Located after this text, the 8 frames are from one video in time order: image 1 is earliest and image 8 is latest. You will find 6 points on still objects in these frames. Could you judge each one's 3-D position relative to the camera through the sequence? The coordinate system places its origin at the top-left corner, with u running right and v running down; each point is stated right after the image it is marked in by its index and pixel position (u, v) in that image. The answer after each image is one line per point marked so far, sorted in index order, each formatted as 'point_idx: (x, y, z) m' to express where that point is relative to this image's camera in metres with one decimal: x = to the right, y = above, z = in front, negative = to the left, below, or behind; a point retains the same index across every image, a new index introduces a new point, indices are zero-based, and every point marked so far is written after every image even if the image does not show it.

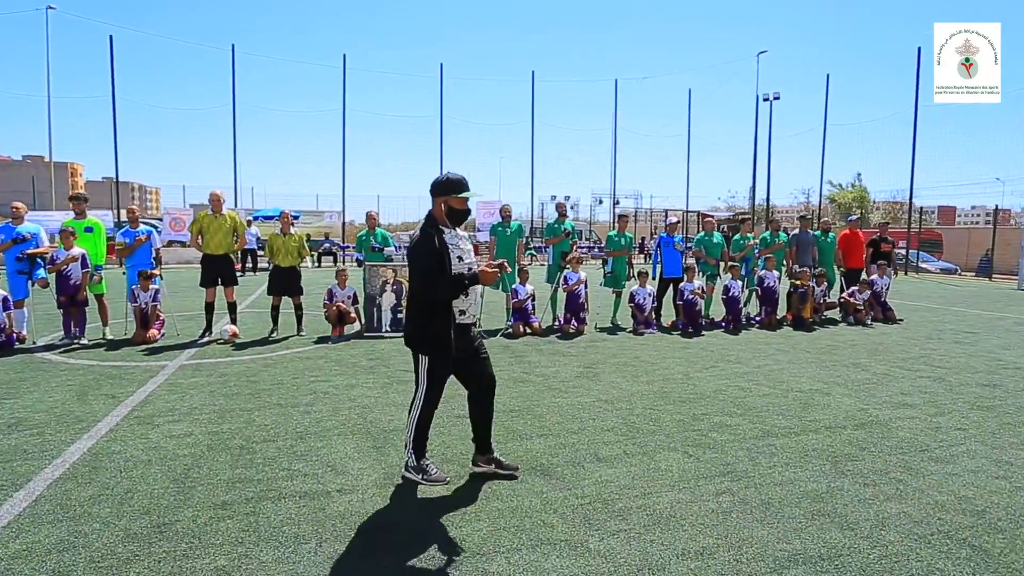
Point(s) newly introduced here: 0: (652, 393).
0: (+1.3, -1.0, +5.6) m
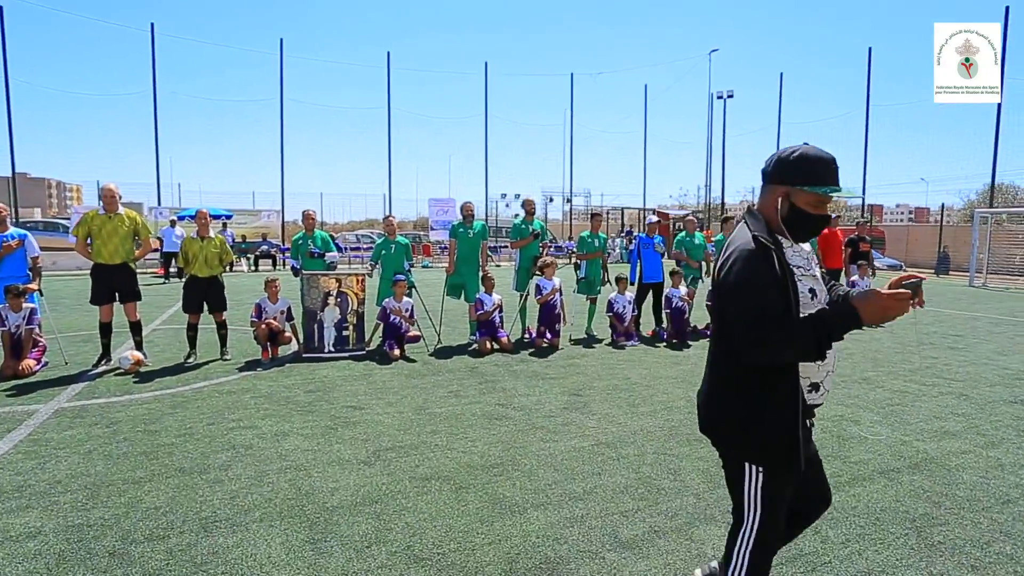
0: (+1.1, -1.1, +4.6) m
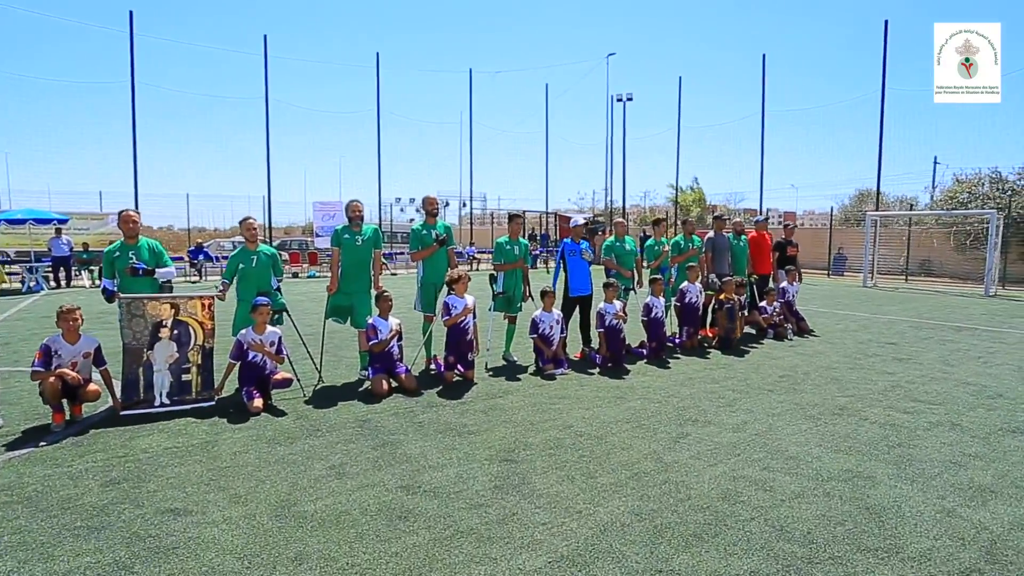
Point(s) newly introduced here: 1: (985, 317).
0: (+0.7, -1.2, +3.3) m
1: (+8.9, -0.6, +11.3) m
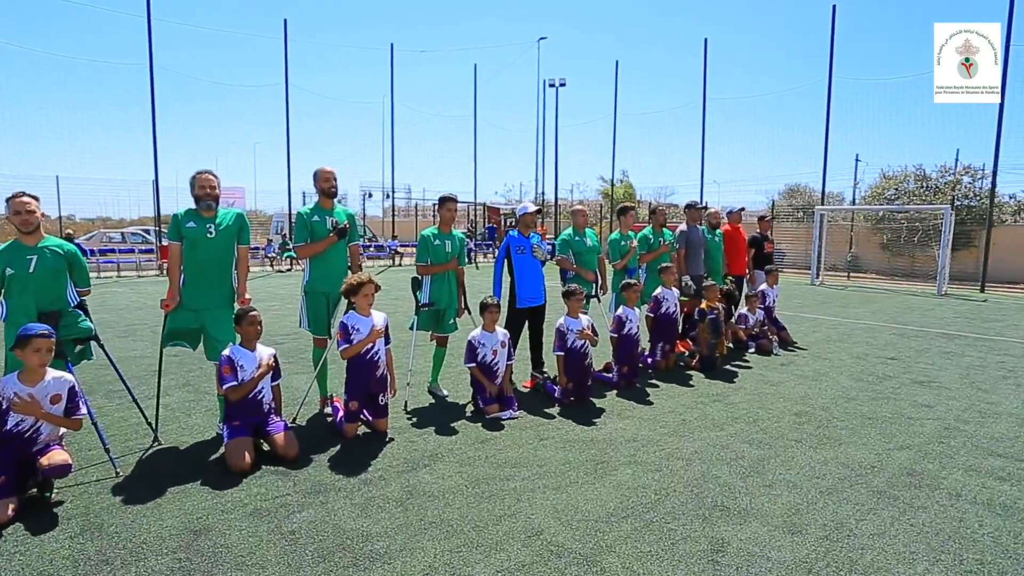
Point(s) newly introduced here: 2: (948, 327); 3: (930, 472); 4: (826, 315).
0: (+0.5, -1.4, +1.5) m
1: (+7.7, -0.6, +10.5) m
2: (+7.3, -0.7, +10.0) m
3: (+2.7, -1.2, +3.8) m
4: (+5.8, -0.5, +11.1) m
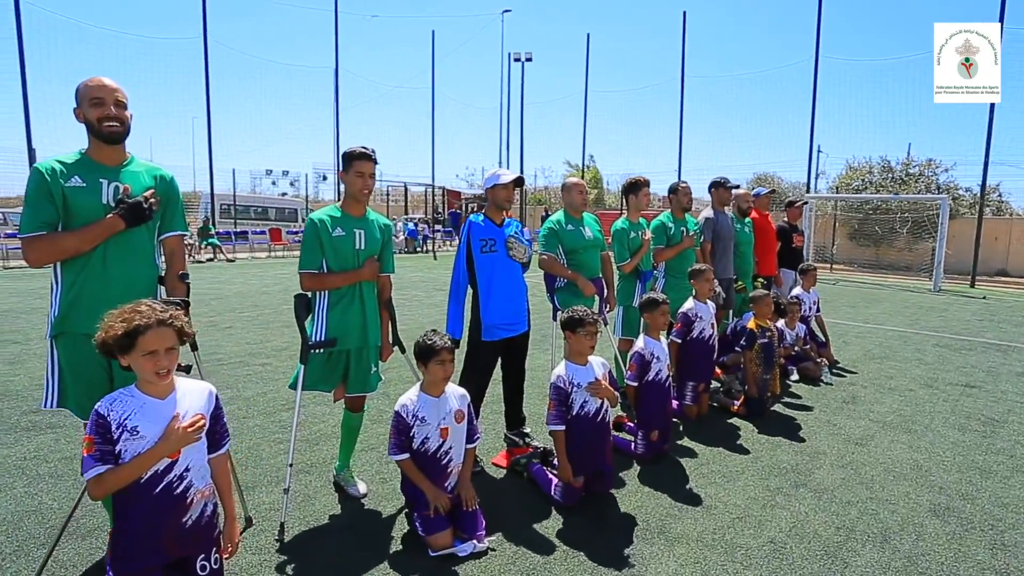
0: (+0.6, -1.6, -0.7) m
1: (+7.1, -0.7, +8.8) m
2: (+6.7, -0.7, +8.4) m
3: (+2.6, -1.3, +1.8) m
4: (+5.1, -0.5, +9.3) m
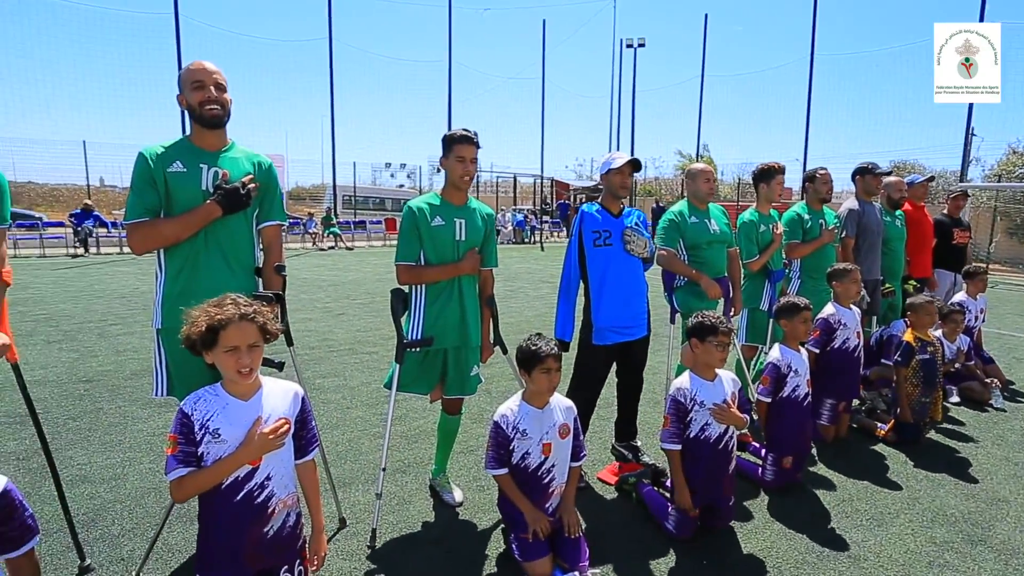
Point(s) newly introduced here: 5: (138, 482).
0: (+0.4, -1.6, -1.0) m
1: (+8.5, -0.8, +7.2) m
2: (+8.0, -0.8, +6.8) m
3: (+2.8, -1.4, +1.1) m
4: (+6.7, -0.5, +8.0) m
5: (-1.9, -1.0, +3.1) m
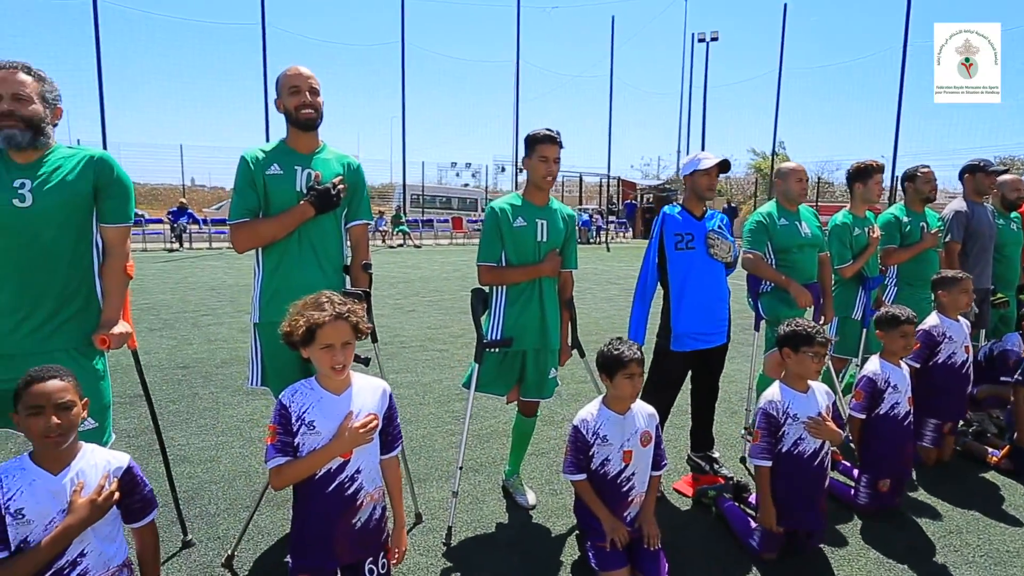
0: (+0.4, -1.6, -1.1) m
1: (+9.3, -0.9, +6.2) m
2: (+8.8, -0.9, +5.9) m
3: (+2.9, -1.5, +0.7) m
4: (+7.5, -0.7, +7.2) m
5: (-1.5, -1.0, +3.3) m
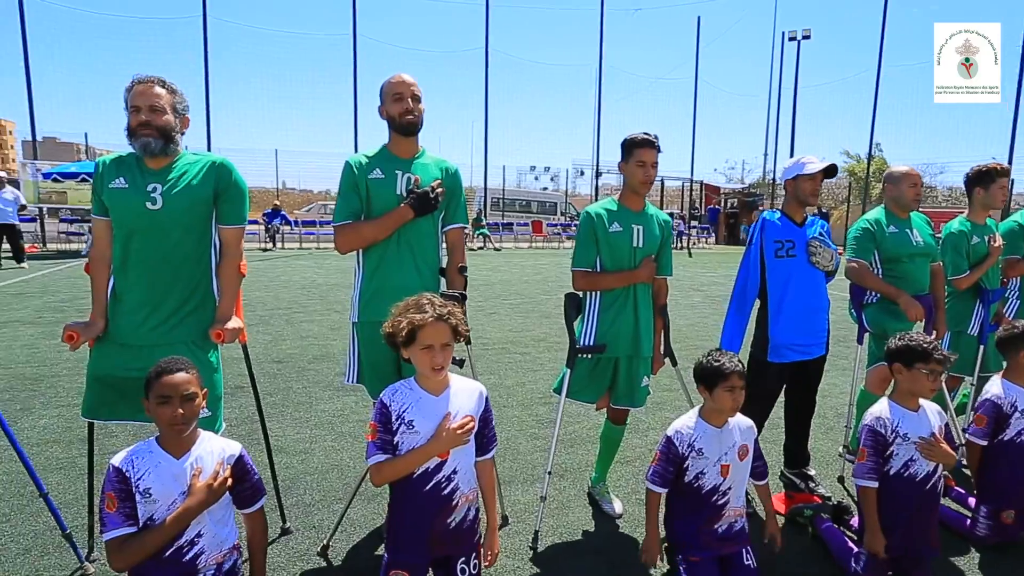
0: (+0.3, -1.7, -1.1) m
1: (+10.0, -1.2, +5.0) m
2: (+9.5, -1.2, +4.7) m
3: (+3.0, -1.5, +0.3) m
4: (+8.4, -0.9, +6.2) m
5: (-1.1, -1.0, +3.4) m
